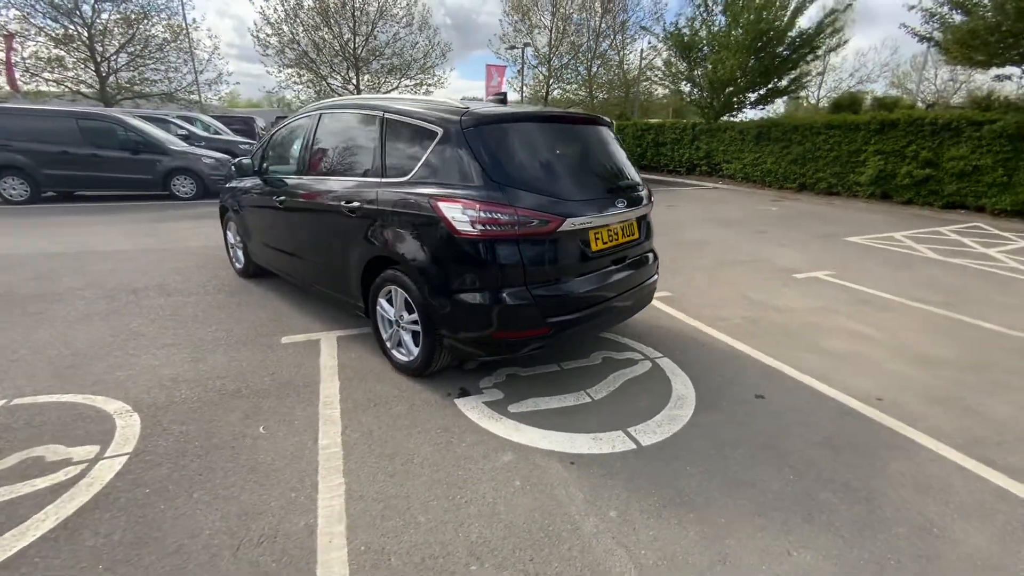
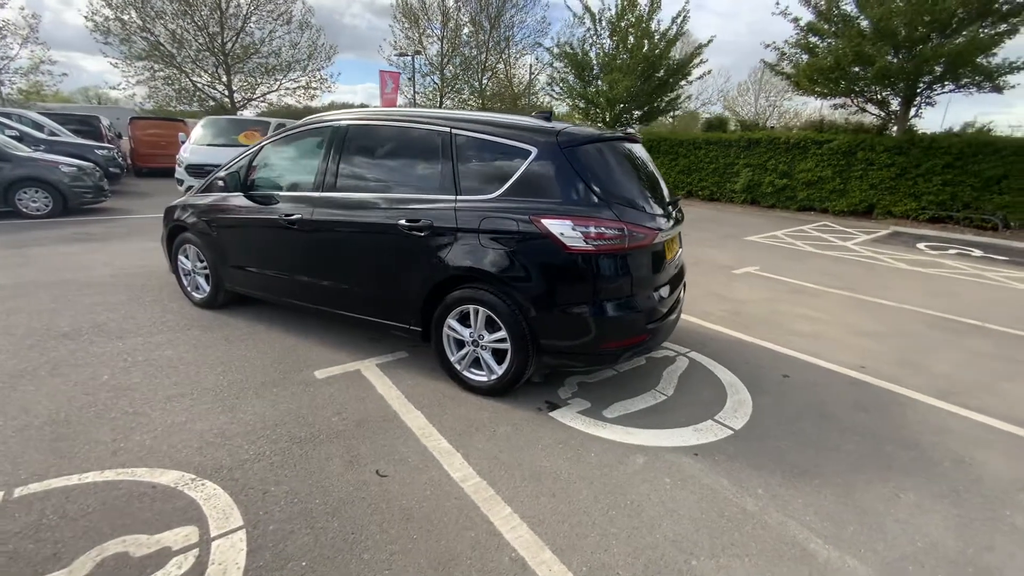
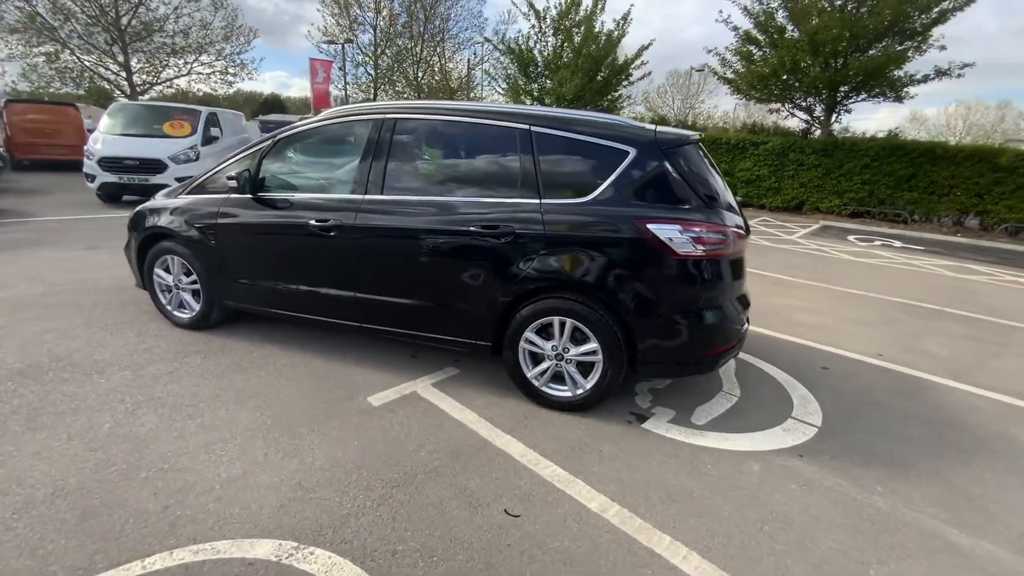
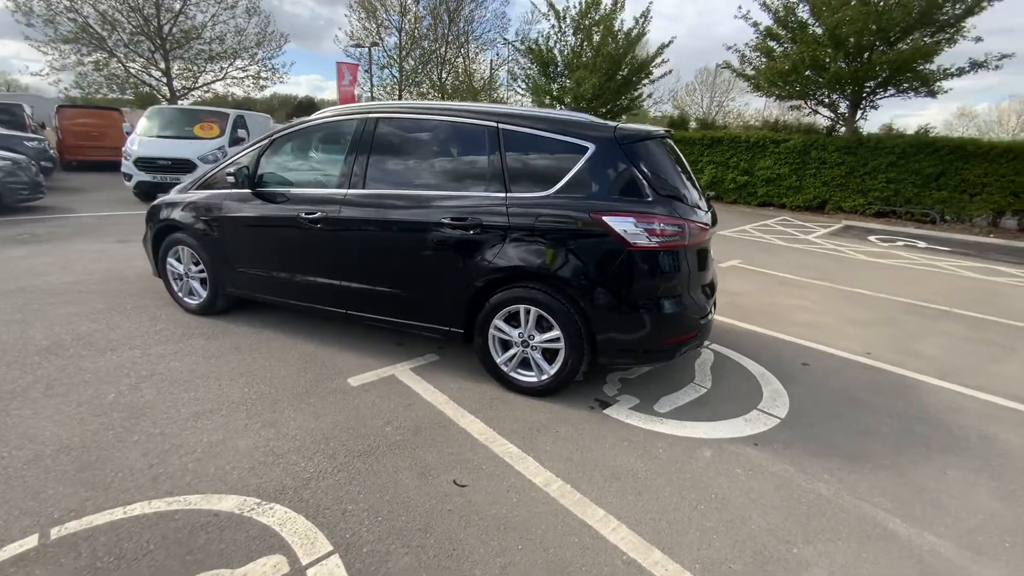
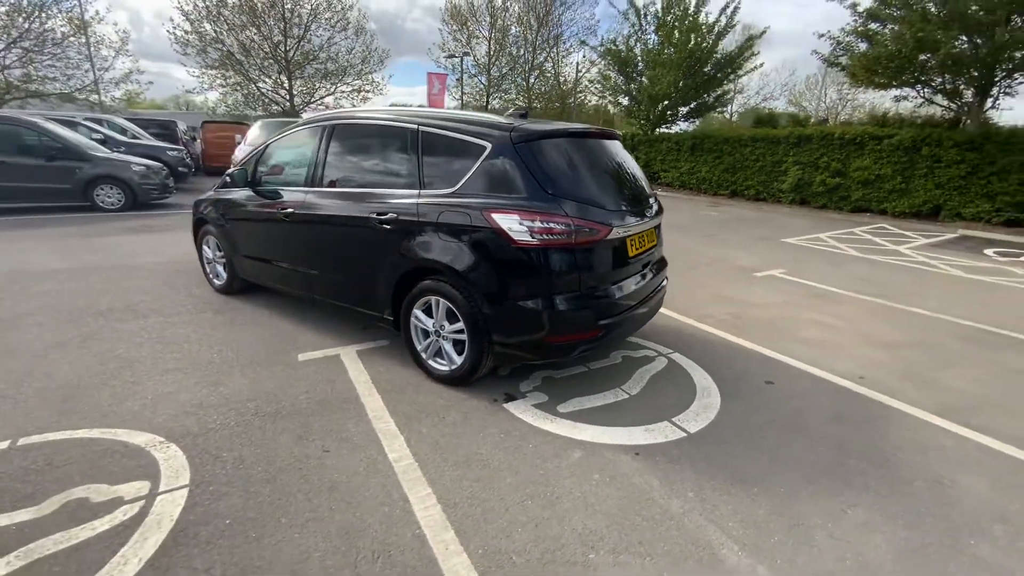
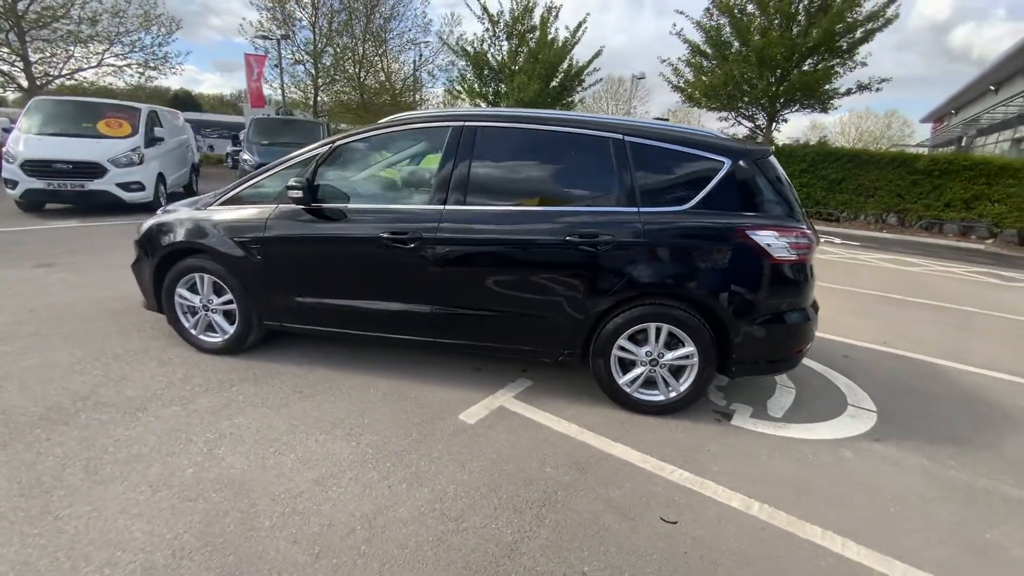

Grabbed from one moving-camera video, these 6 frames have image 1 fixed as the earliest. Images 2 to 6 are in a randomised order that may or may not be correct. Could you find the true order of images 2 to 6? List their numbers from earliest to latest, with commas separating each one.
5, 2, 4, 3, 6
